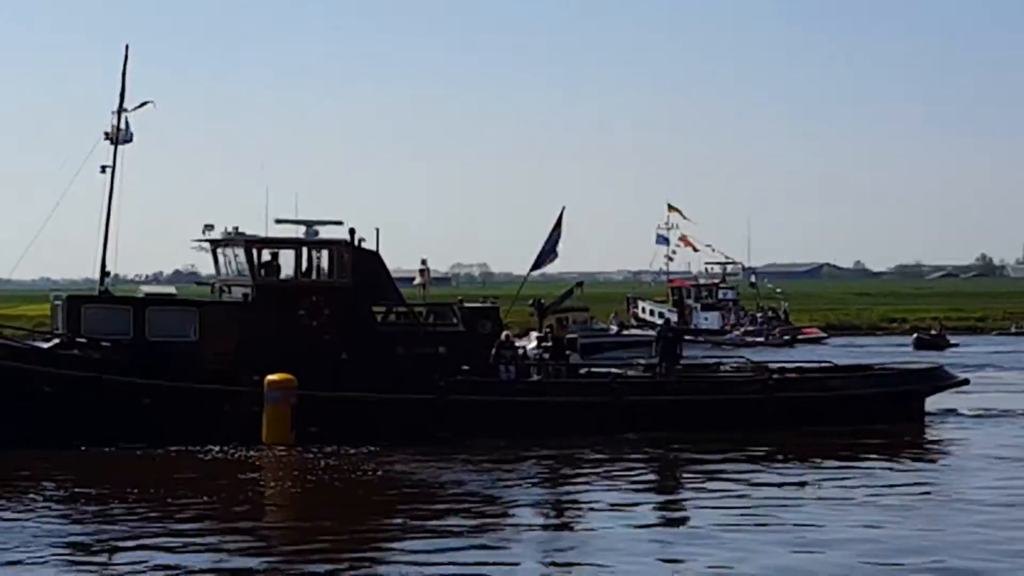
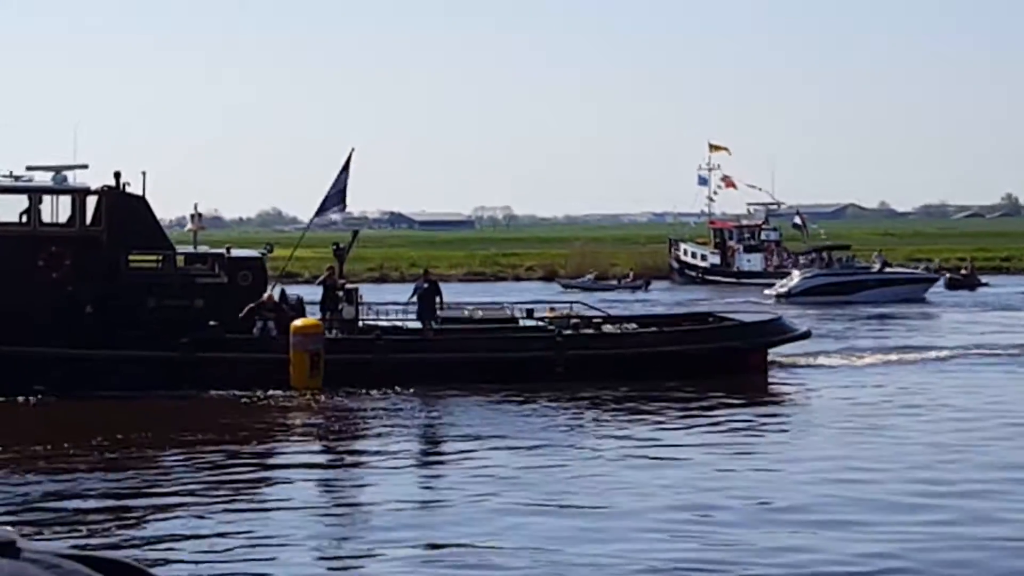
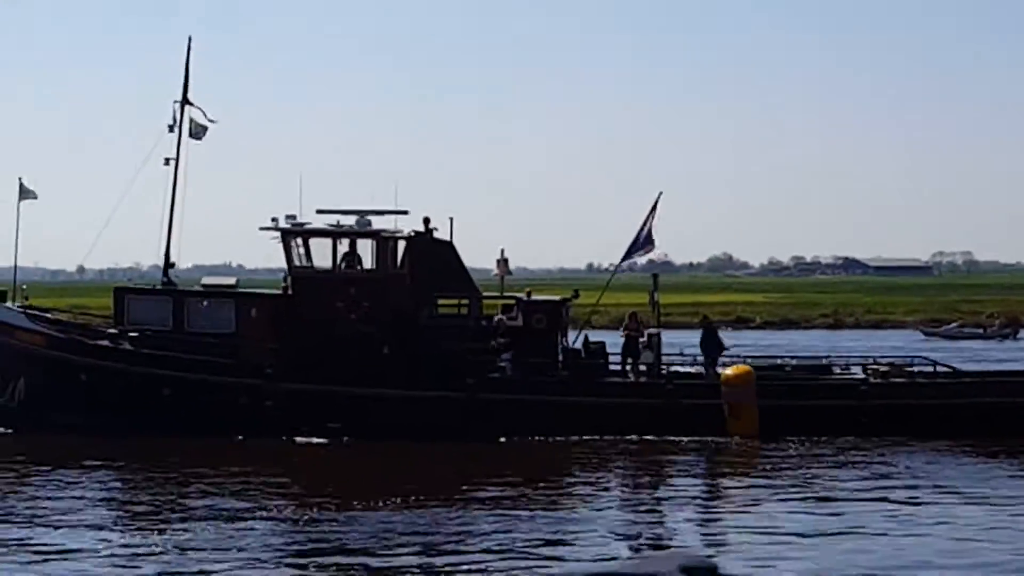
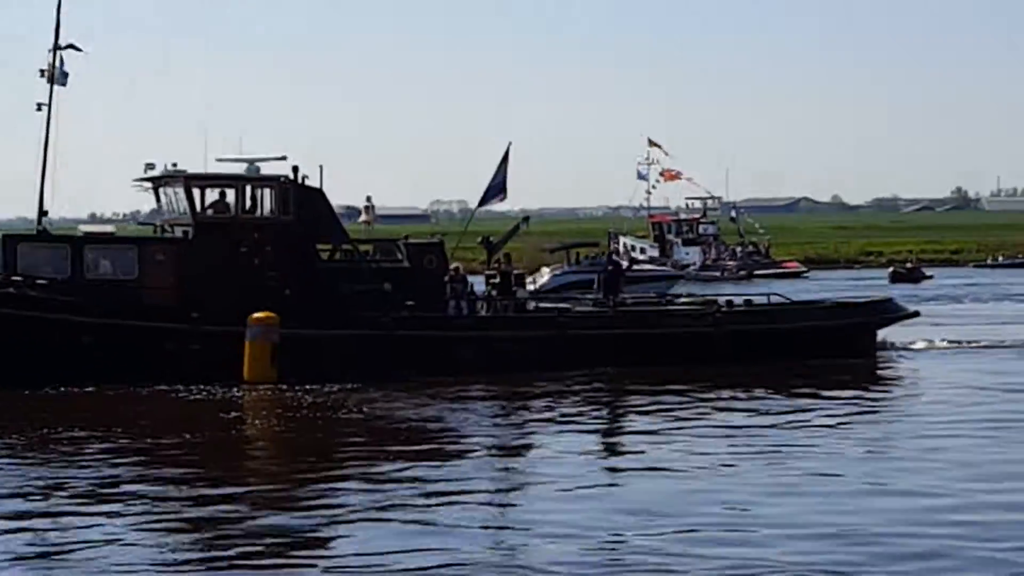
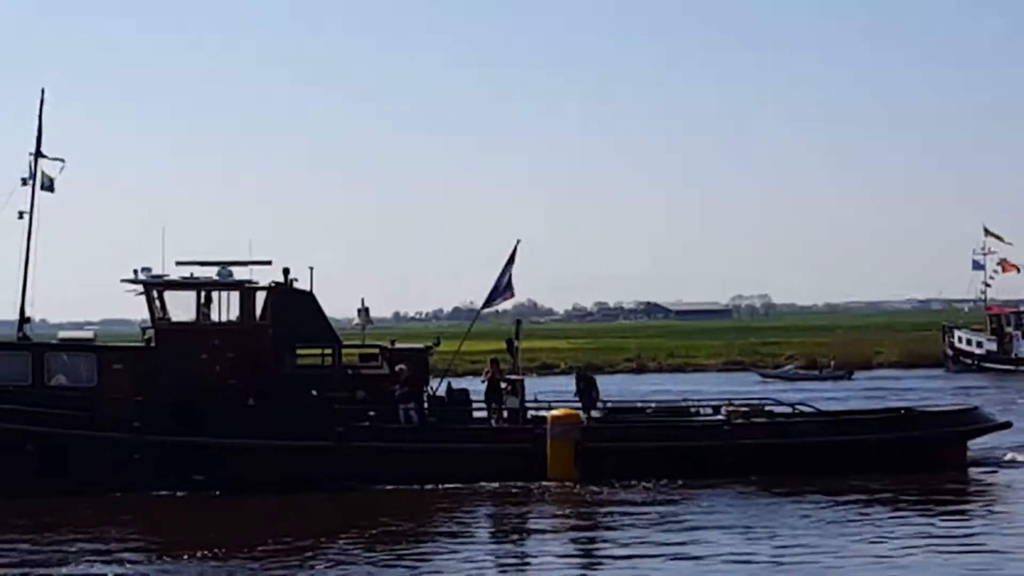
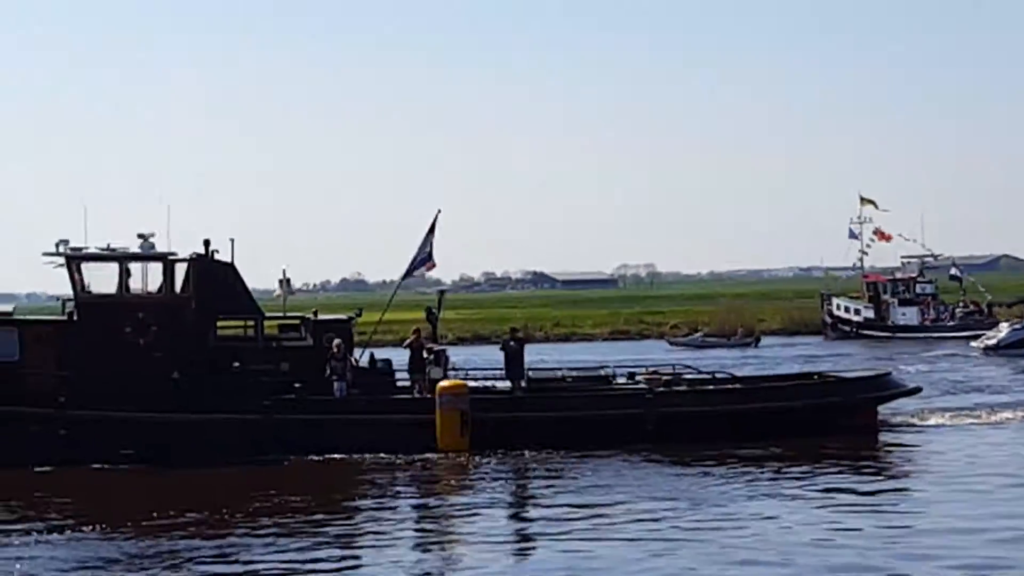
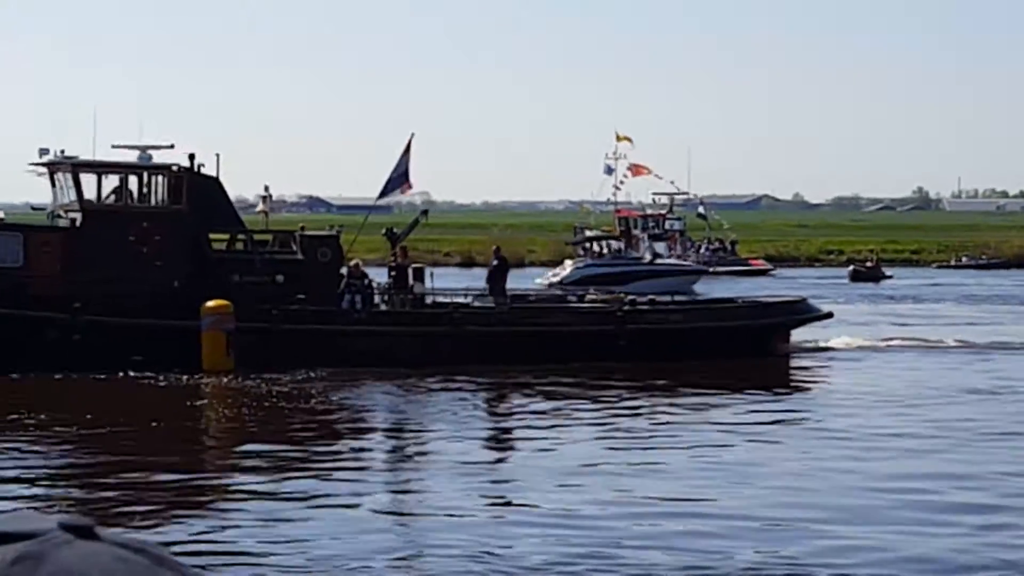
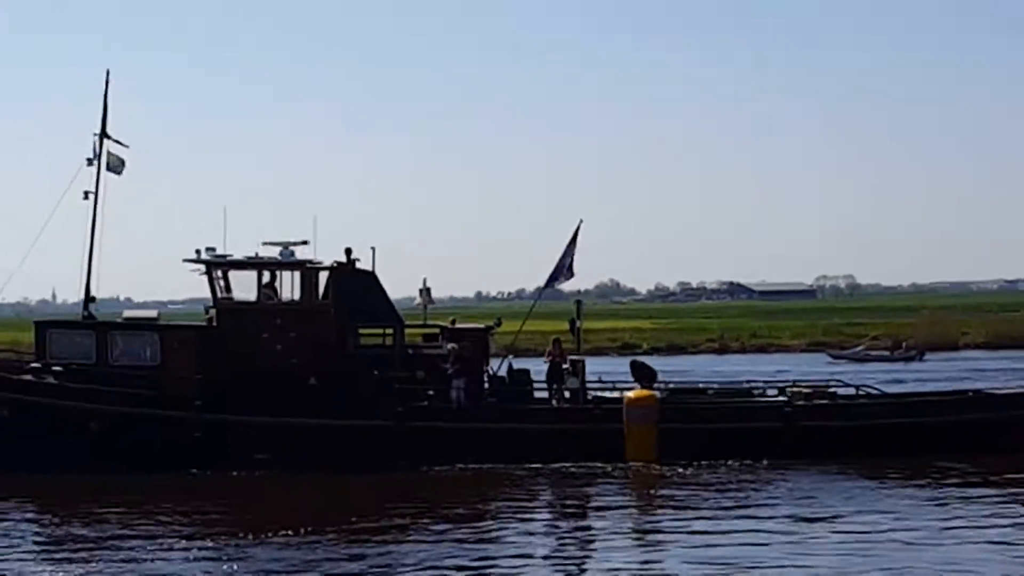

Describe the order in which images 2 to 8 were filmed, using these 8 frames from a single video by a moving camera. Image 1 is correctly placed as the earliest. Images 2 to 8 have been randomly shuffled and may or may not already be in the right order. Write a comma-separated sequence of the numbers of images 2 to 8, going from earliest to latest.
4, 7, 2, 6, 5, 8, 3
